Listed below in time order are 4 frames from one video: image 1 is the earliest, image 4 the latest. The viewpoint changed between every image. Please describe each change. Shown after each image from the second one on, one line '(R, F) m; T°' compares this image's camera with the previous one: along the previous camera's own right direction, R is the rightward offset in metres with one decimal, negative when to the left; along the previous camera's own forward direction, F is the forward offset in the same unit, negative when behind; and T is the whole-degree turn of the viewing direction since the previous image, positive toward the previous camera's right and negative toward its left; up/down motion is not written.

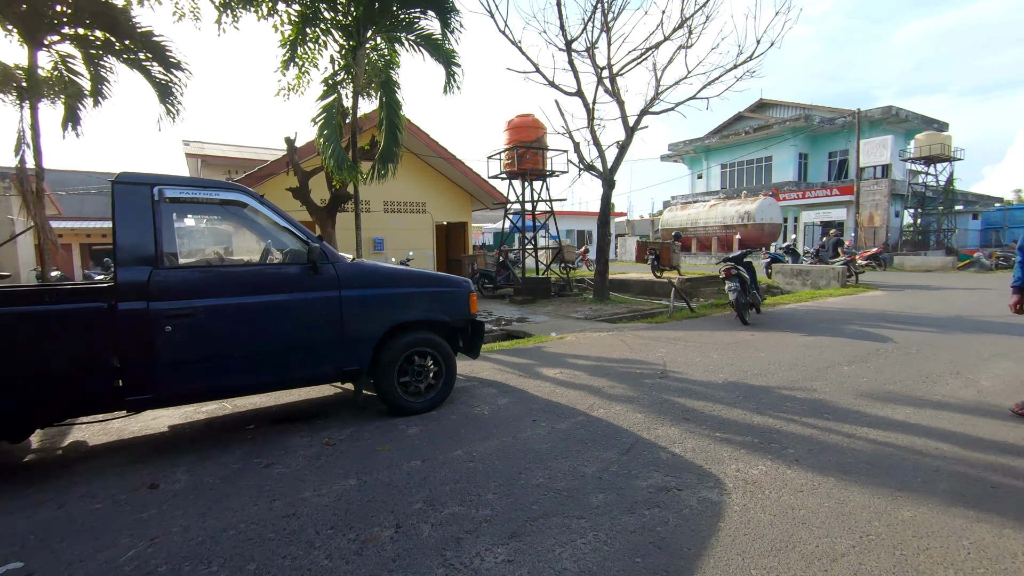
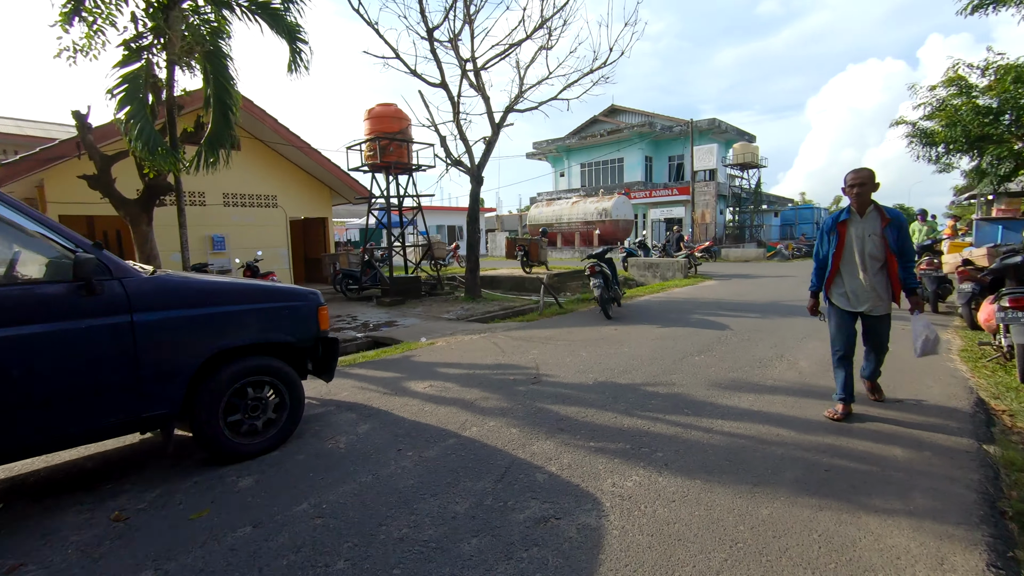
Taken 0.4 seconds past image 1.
(+0.1, +0.4) m; +15°
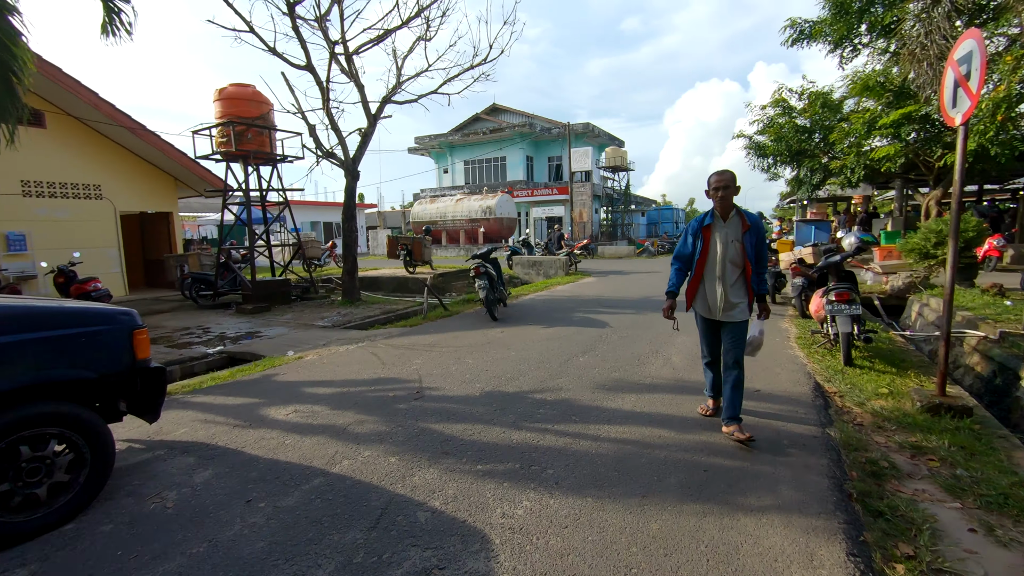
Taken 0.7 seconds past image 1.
(+0.1, +0.3) m; +14°
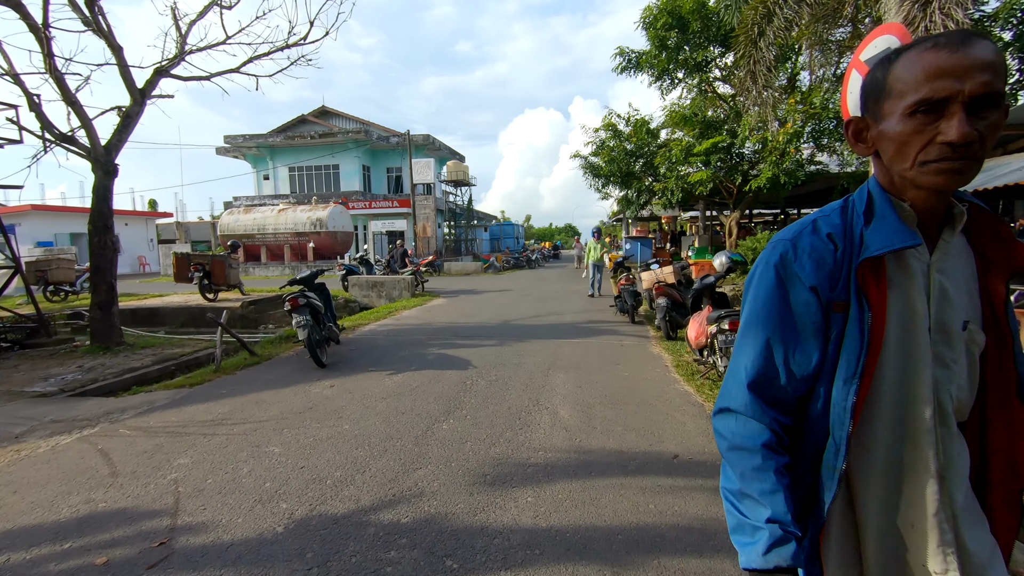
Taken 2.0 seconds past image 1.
(+0.1, +1.5) m; +19°
